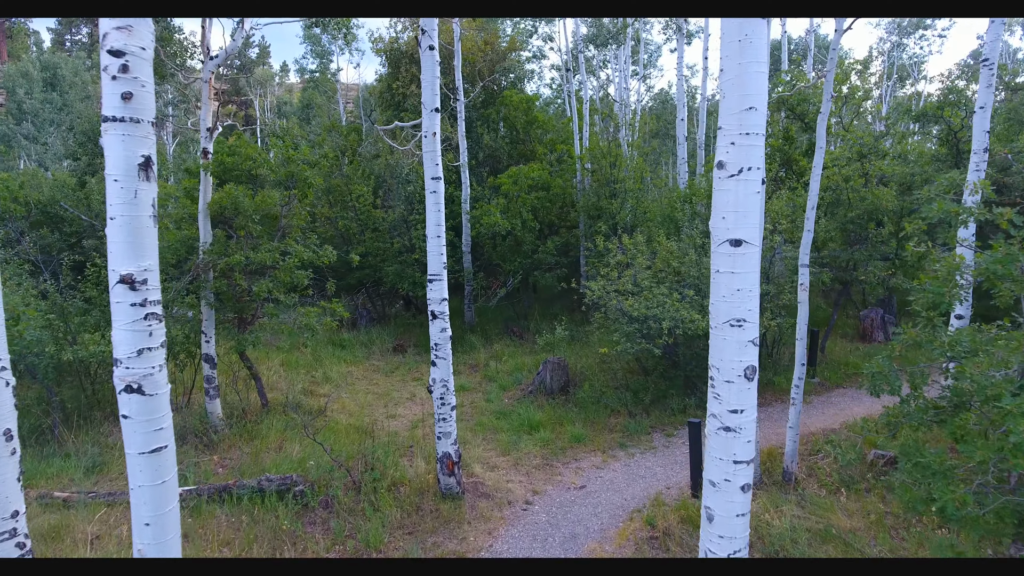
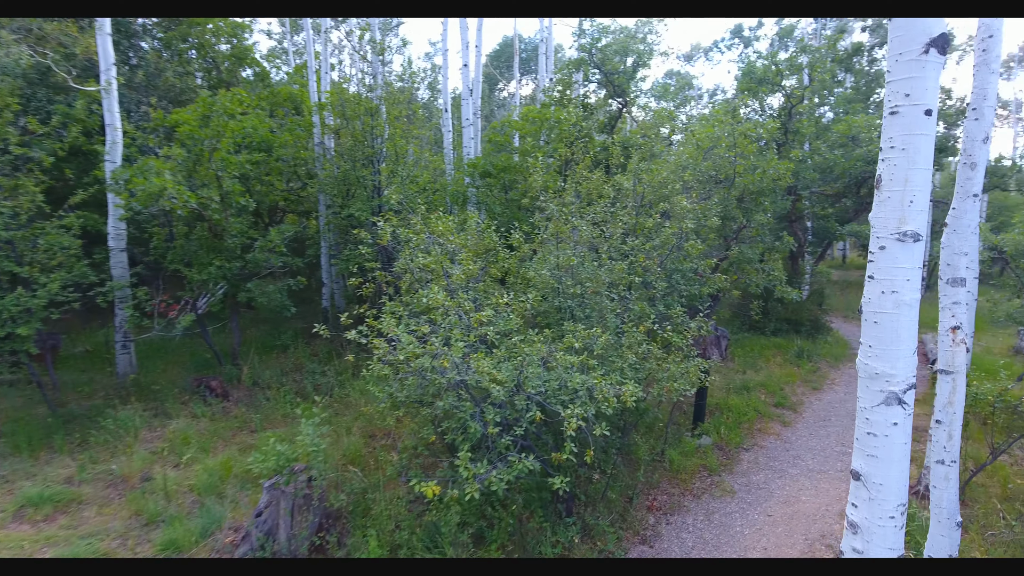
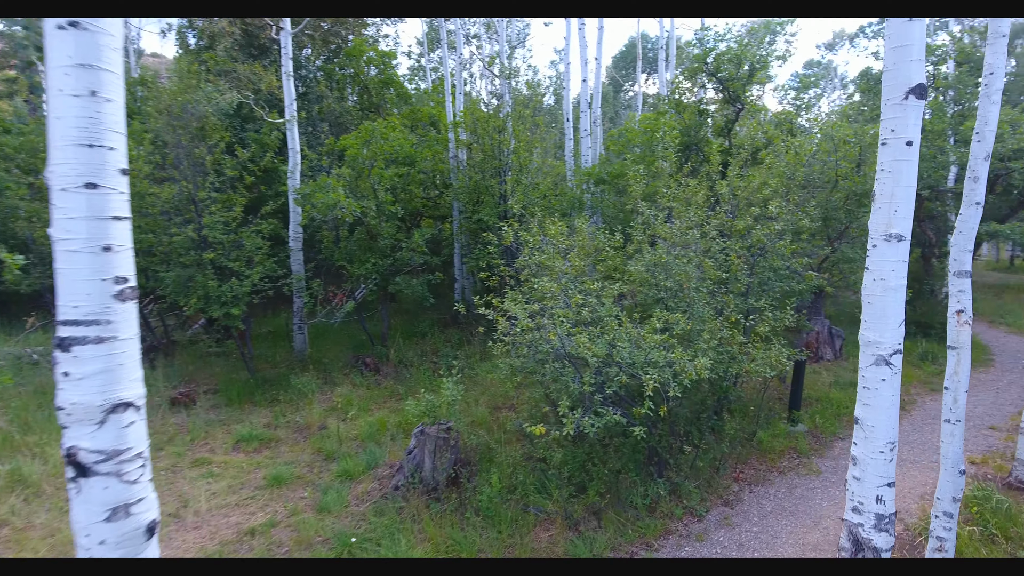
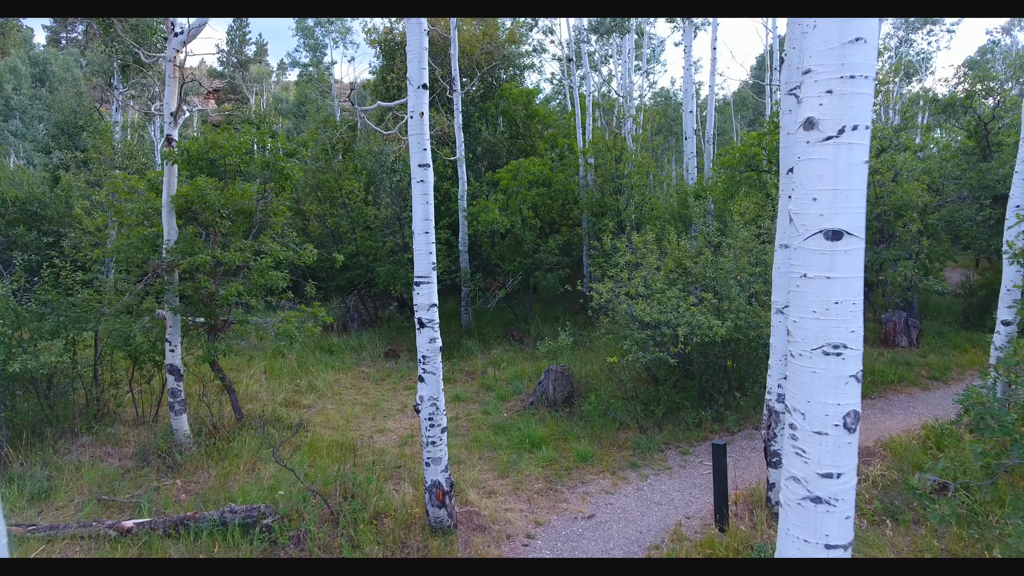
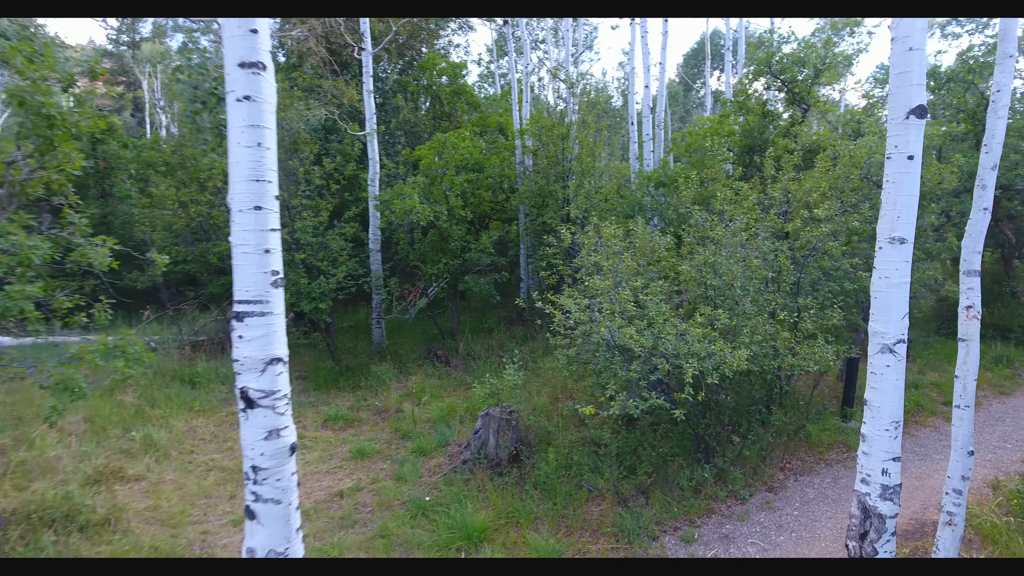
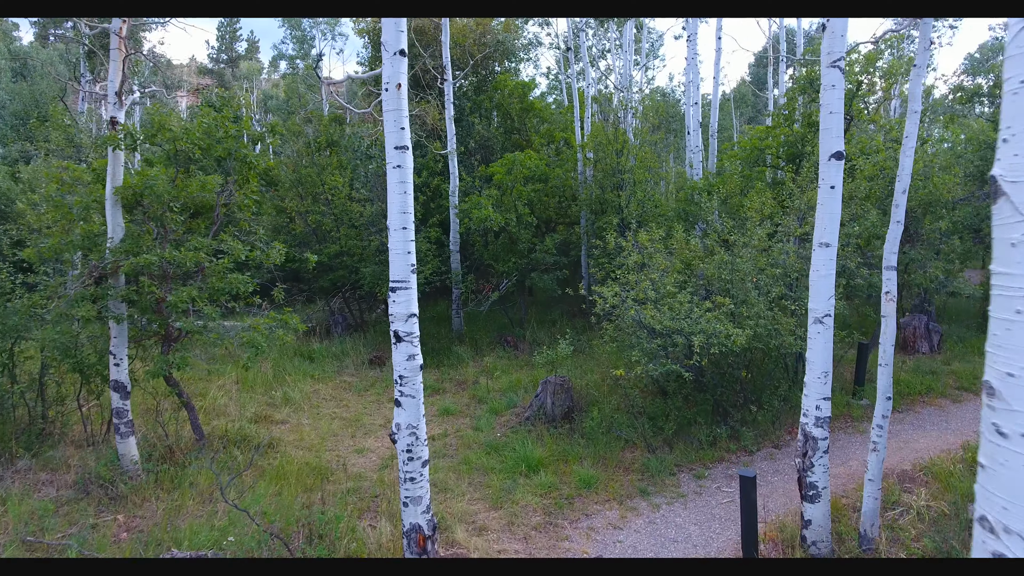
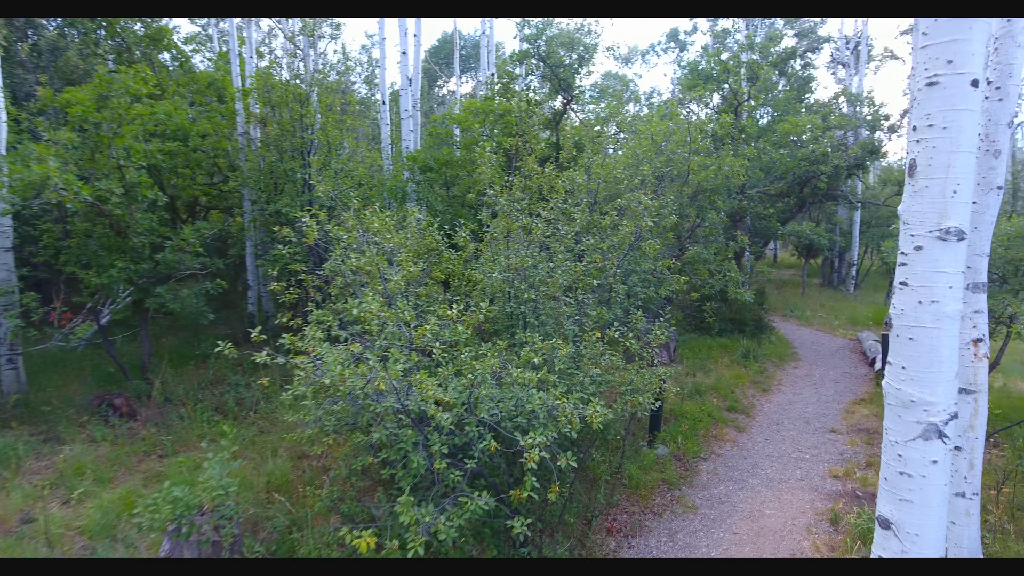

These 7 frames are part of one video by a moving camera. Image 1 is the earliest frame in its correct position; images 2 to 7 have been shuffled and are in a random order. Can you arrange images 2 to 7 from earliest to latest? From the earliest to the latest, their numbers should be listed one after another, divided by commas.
4, 6, 5, 3, 2, 7
